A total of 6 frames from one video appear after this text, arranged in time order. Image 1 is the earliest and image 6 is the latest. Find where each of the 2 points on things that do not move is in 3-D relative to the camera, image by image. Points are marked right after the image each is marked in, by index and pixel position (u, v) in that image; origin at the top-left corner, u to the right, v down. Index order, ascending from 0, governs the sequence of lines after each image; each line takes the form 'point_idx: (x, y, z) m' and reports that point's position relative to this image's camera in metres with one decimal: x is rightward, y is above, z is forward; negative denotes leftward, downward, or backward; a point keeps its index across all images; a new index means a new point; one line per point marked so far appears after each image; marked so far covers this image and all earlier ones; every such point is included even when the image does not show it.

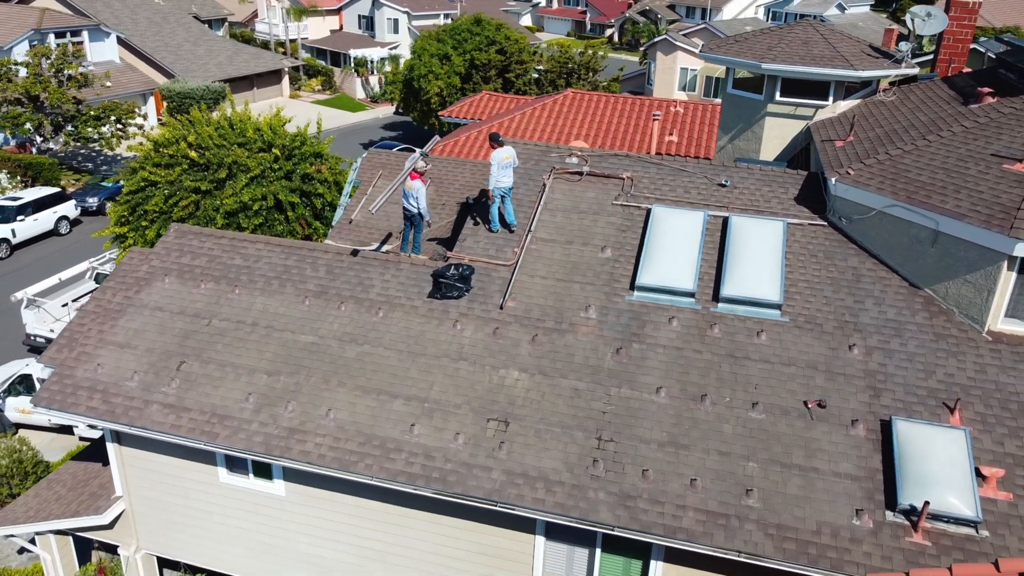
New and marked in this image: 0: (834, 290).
0: (+5.1, 0.0, +12.7) m
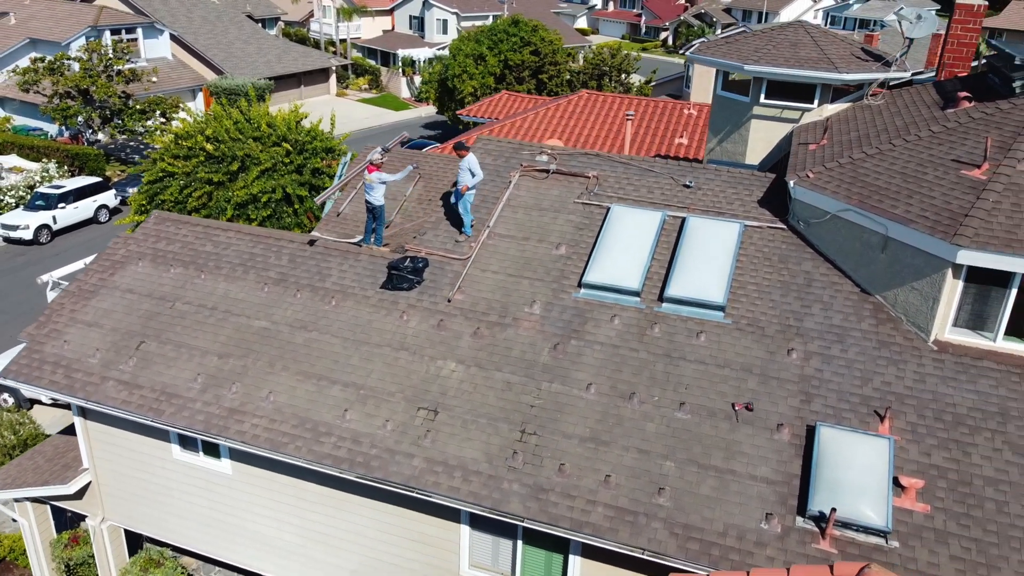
0: (+4.3, -0.1, +12.5) m
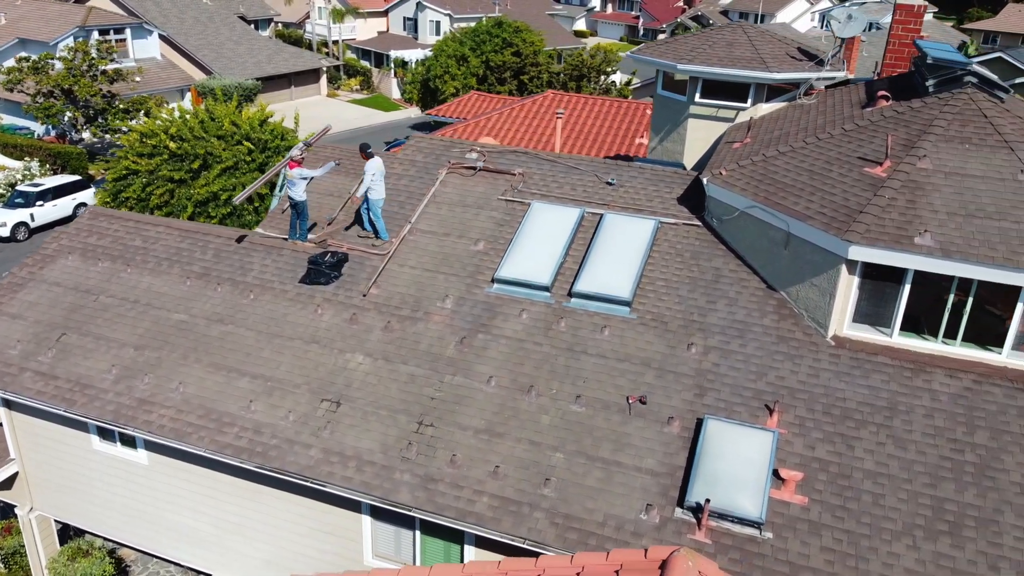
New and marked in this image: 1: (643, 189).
0: (+2.8, 0.0, +12.7) m
1: (+2.4, +1.8, +14.6) m
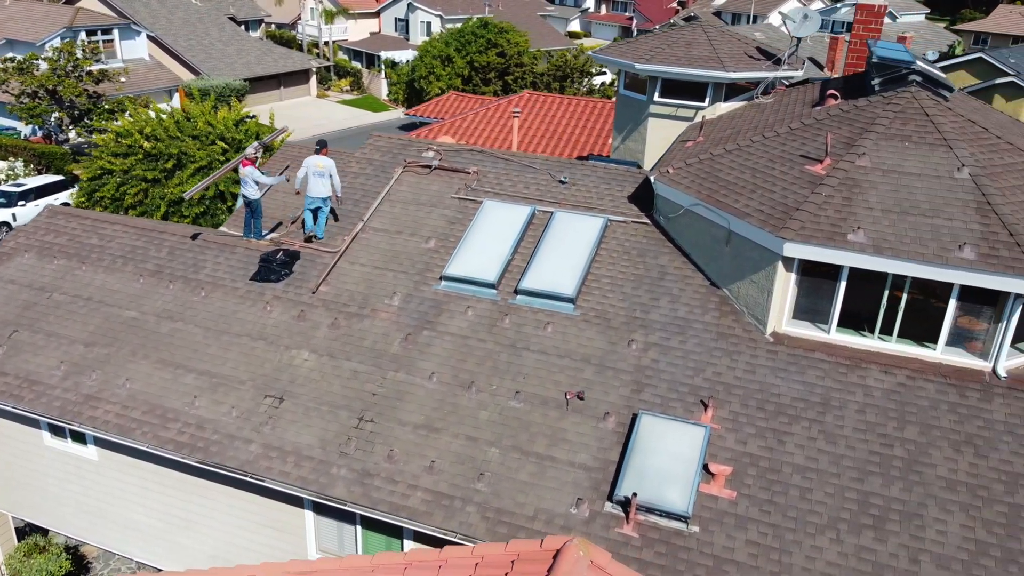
0: (+2.0, 0.0, +12.7) m
1: (+1.5, +1.8, +14.7) m
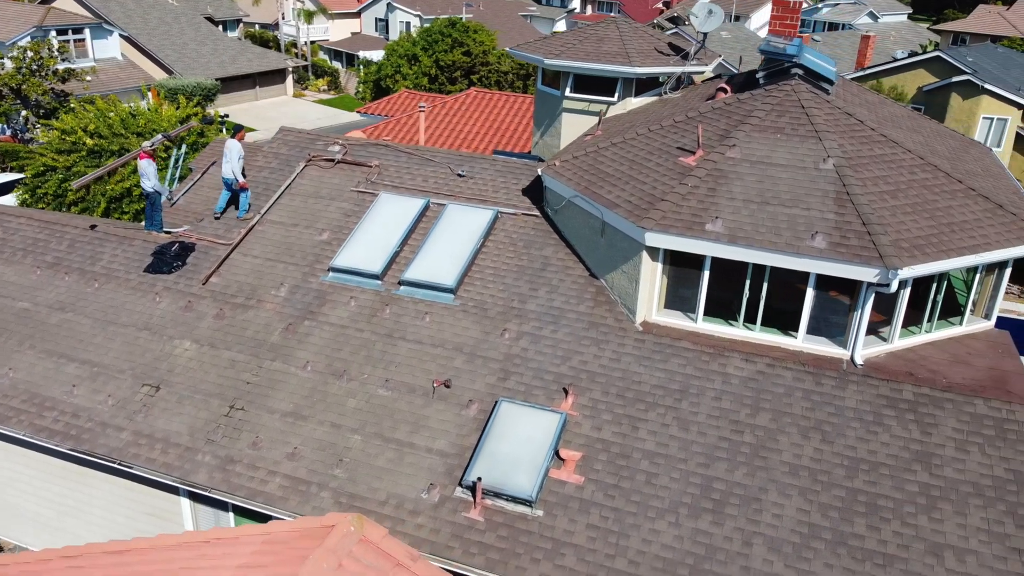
0: (+0.1, +0.2, +12.9) m
1: (-0.4, +2.0, +14.8) m
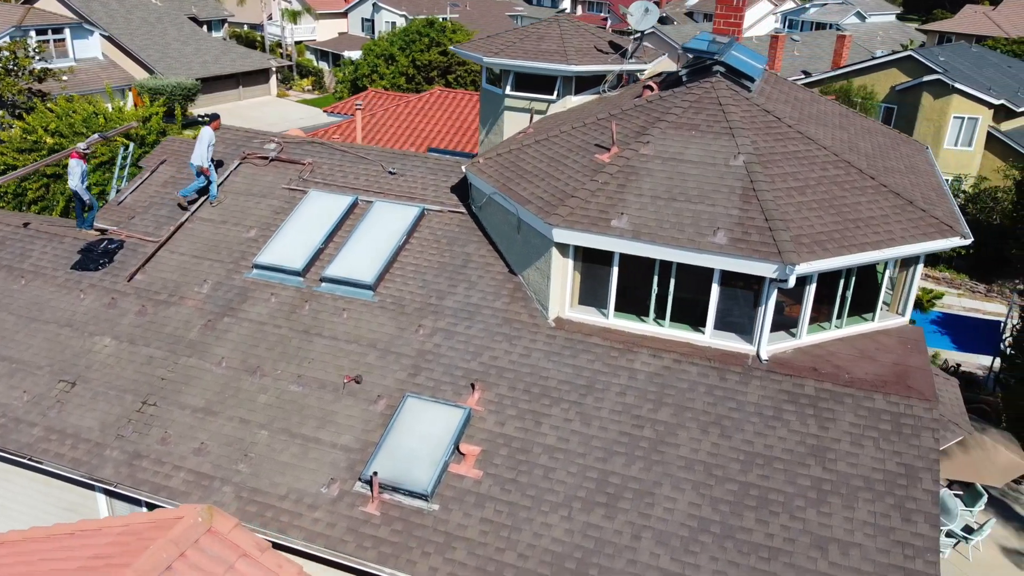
0: (-1.2, +0.2, +13.0) m
1: (-1.7, +2.0, +14.9) m
